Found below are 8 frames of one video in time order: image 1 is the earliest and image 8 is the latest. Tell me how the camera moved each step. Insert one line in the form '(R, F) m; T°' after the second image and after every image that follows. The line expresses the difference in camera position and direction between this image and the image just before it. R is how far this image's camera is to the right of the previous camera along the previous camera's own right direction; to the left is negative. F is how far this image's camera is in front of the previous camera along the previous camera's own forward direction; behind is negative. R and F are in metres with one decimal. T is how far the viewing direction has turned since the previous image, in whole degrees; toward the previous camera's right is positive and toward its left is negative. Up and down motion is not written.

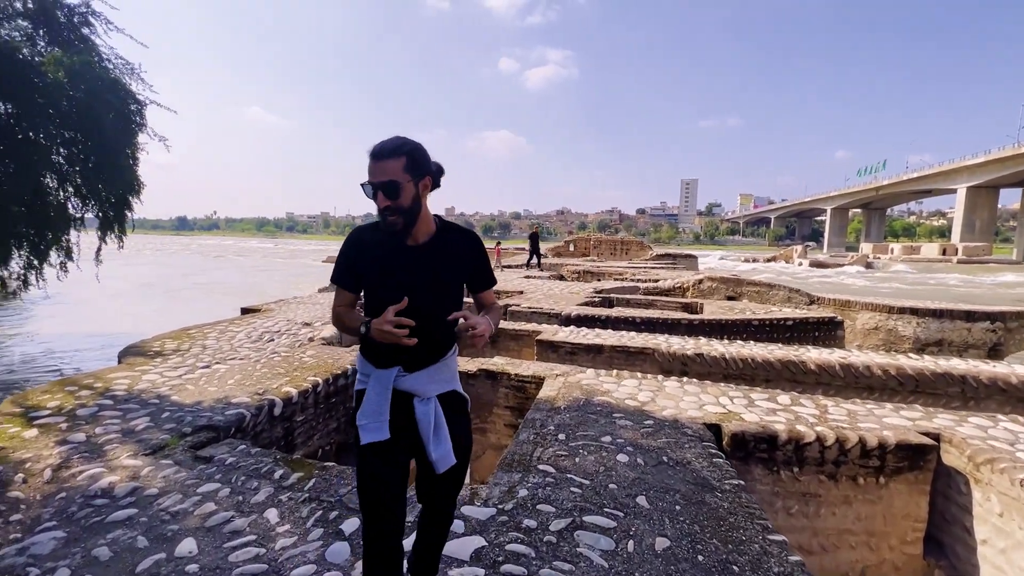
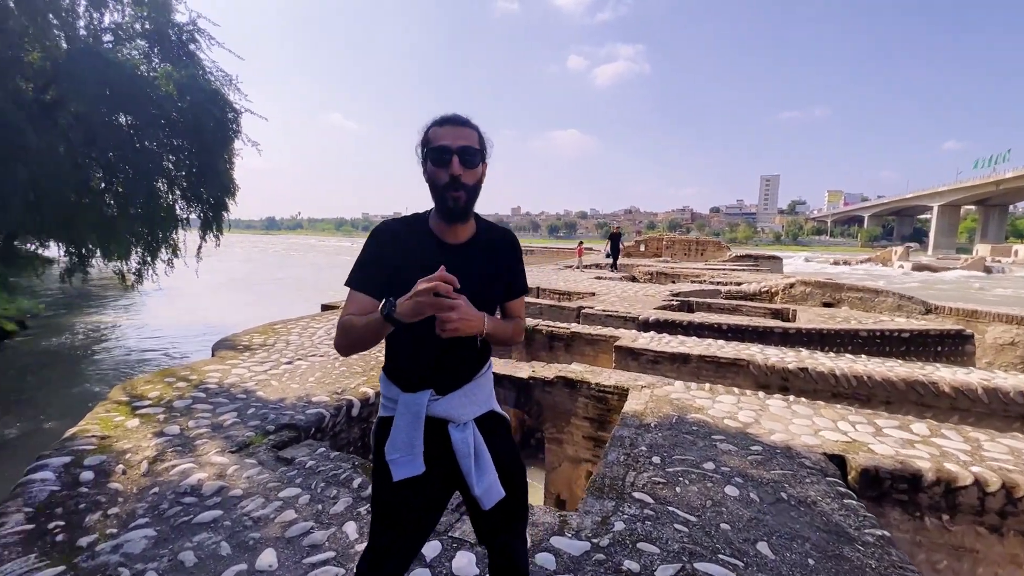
(-0.1, +0.2) m; -8°
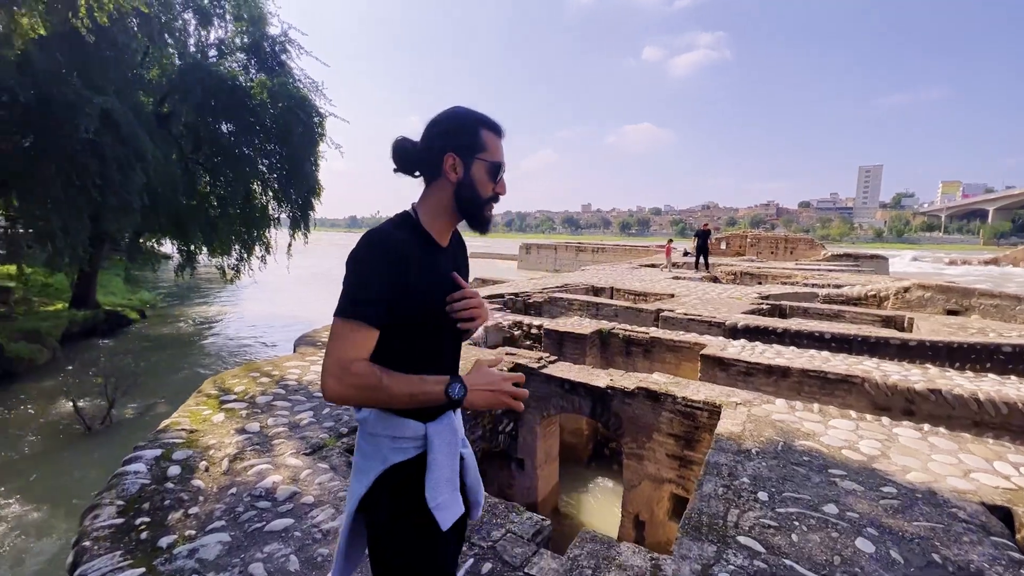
(-0.1, +0.2) m; -8°
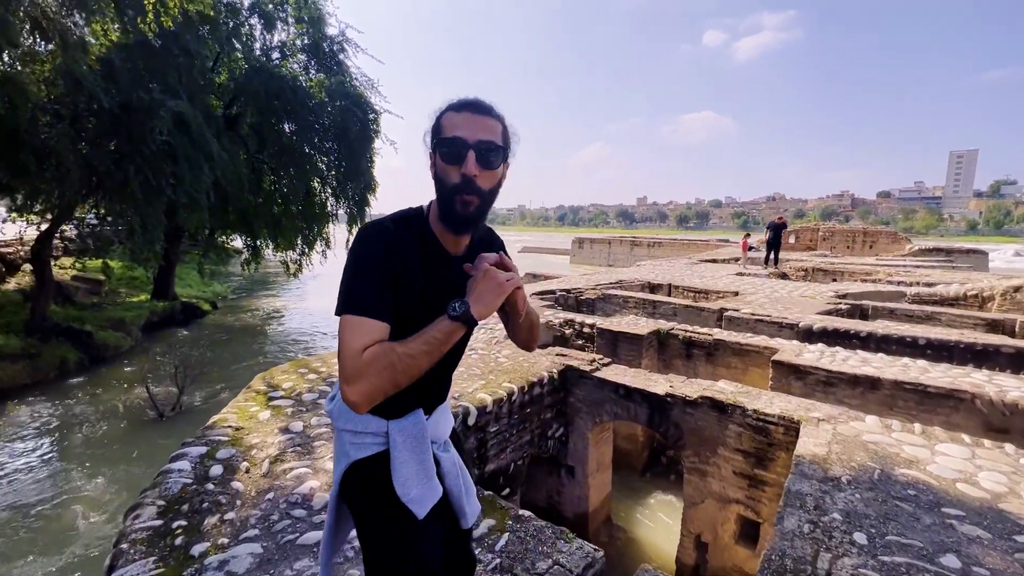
(0.0, +0.2) m; -6°
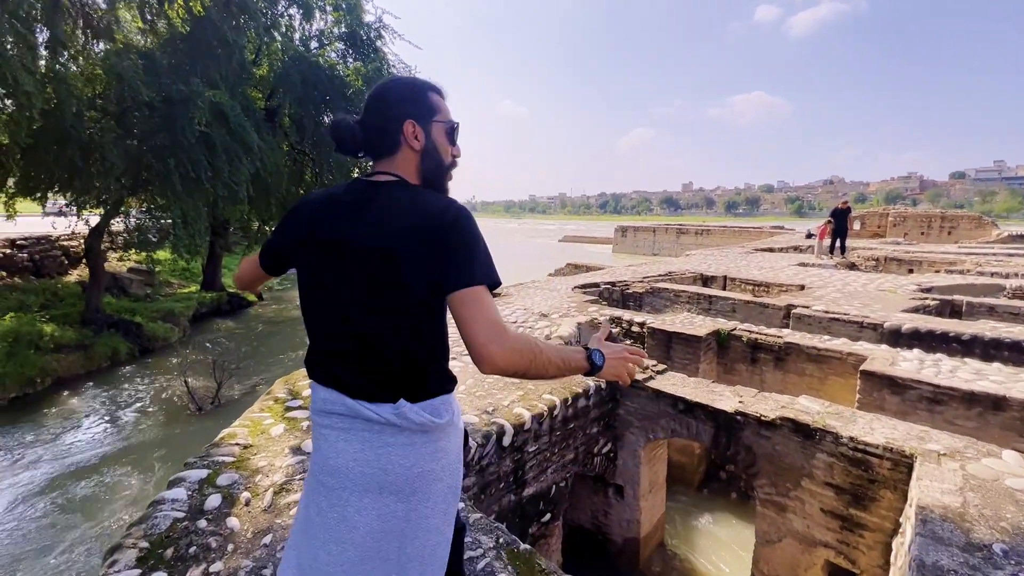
(0.0, +0.5) m; -5°
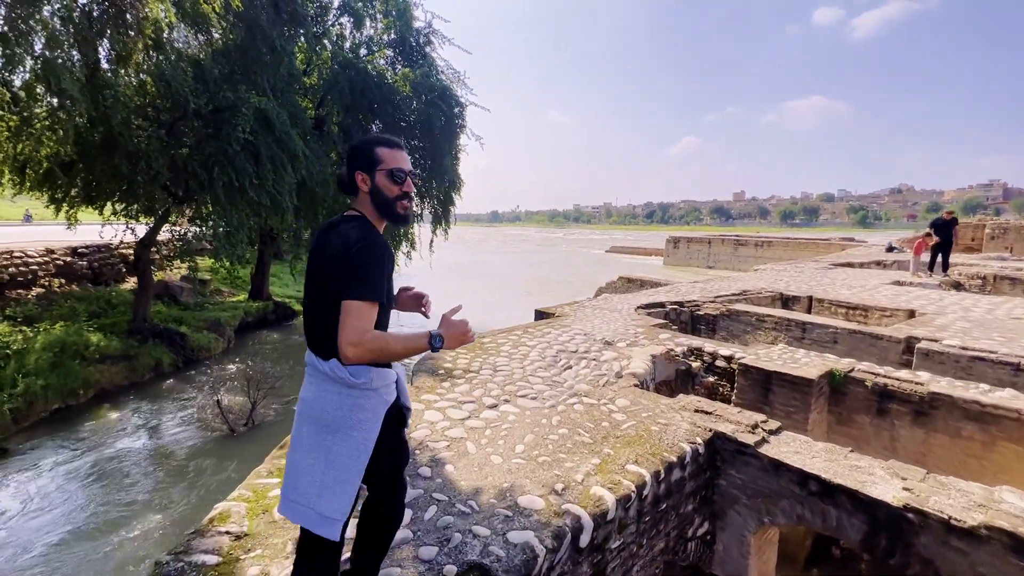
(-0.2, +0.7) m; -5°
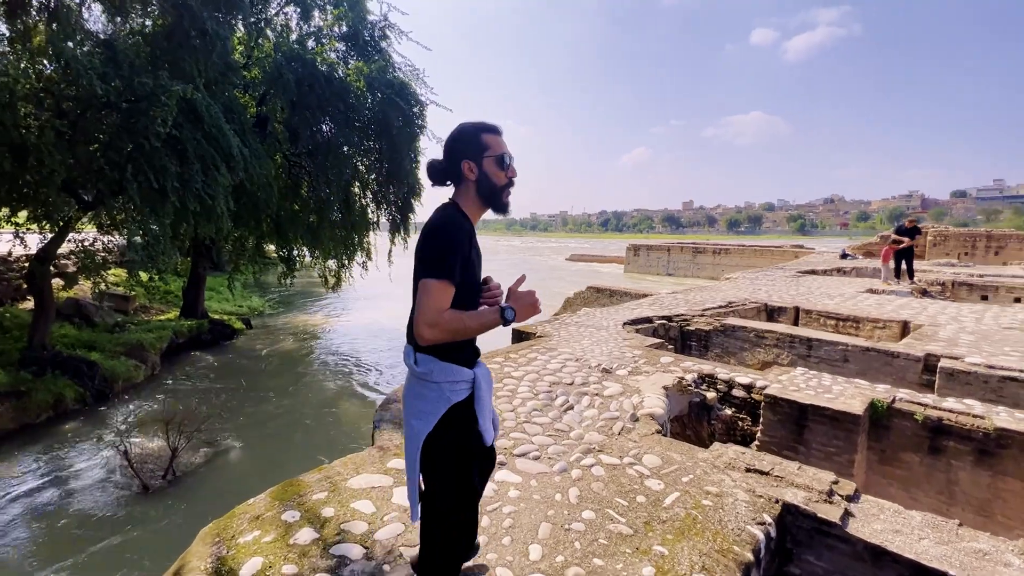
(-0.2, +0.8) m; +5°
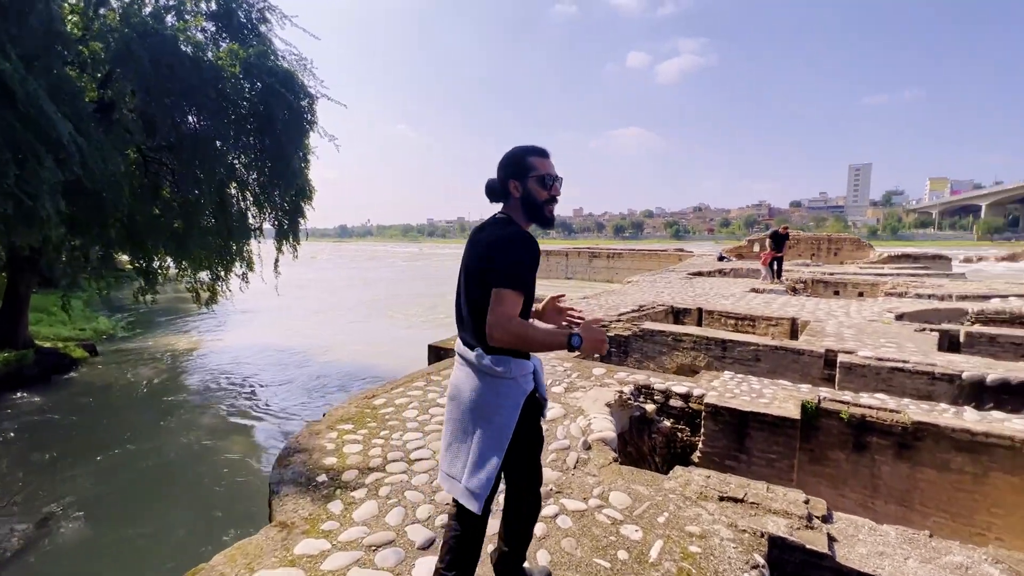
(-0.2, +0.5) m; +12°
